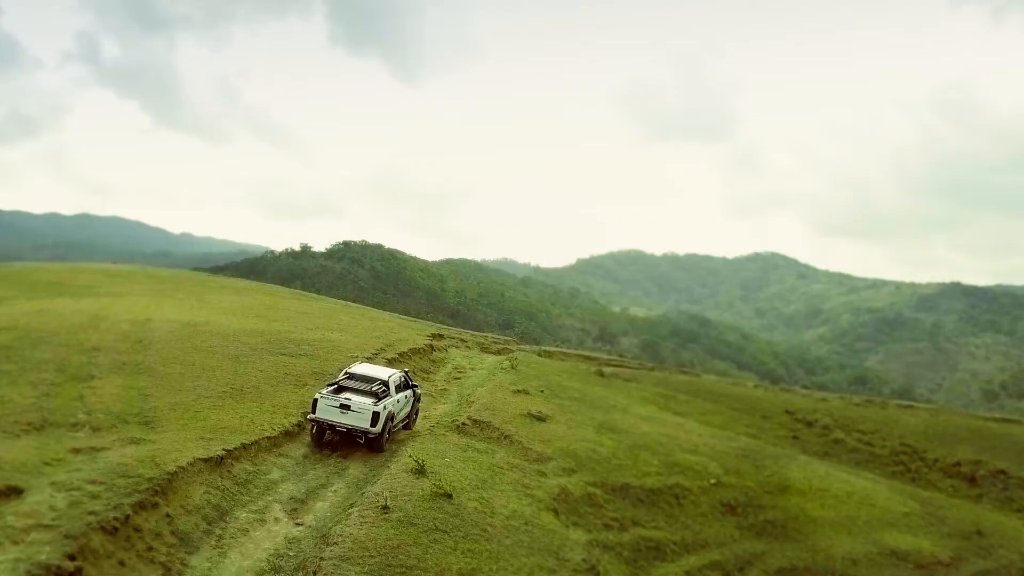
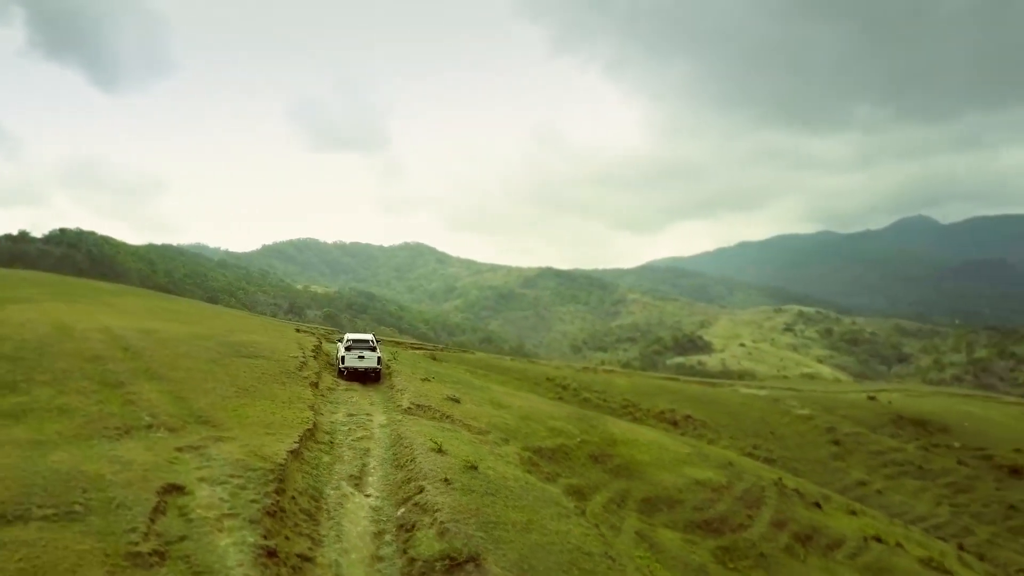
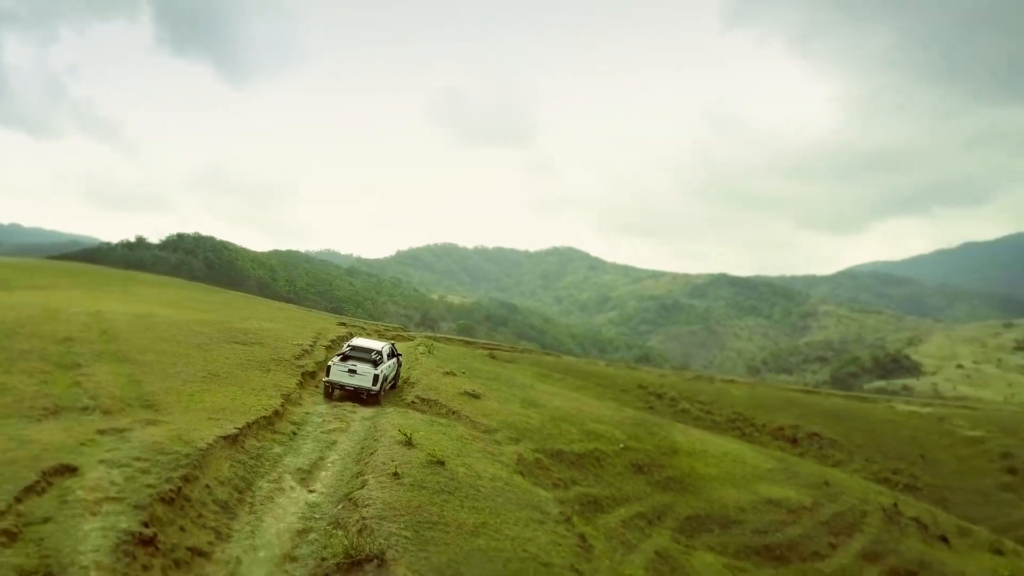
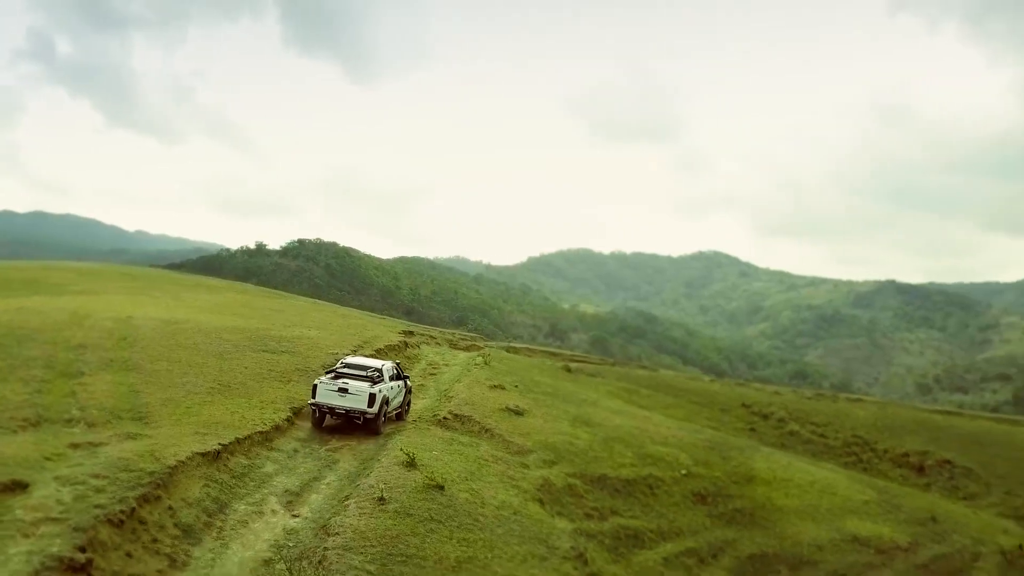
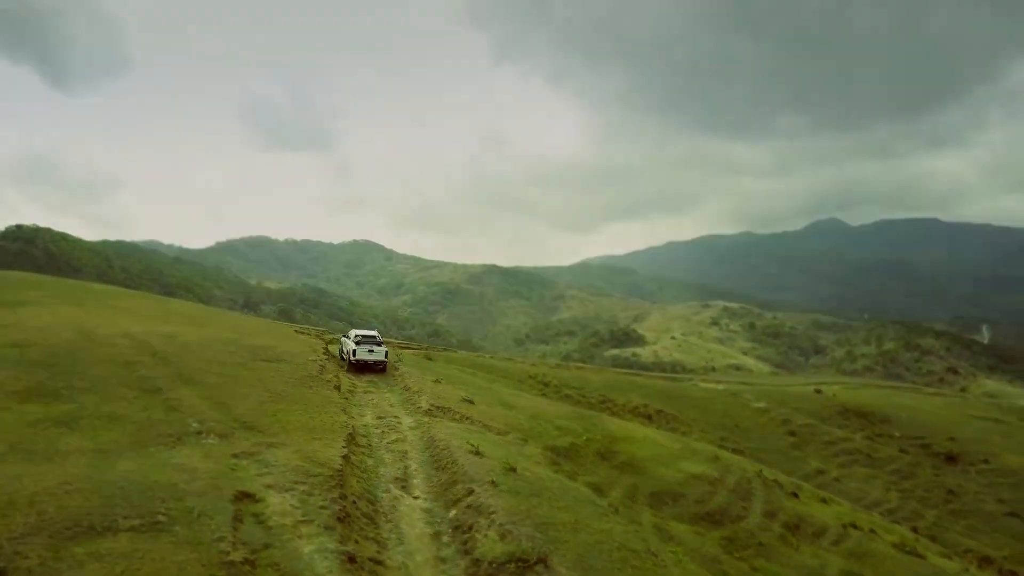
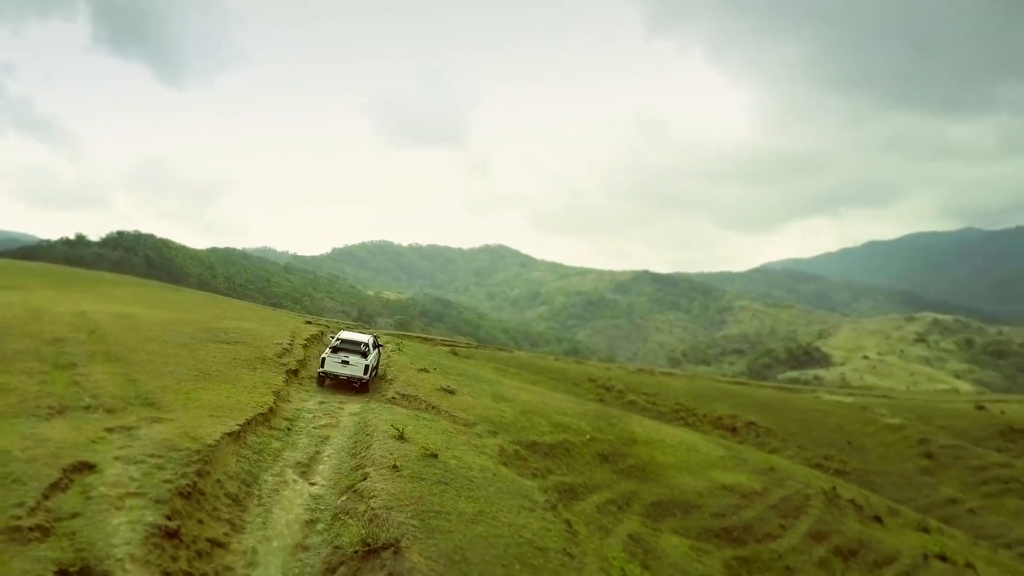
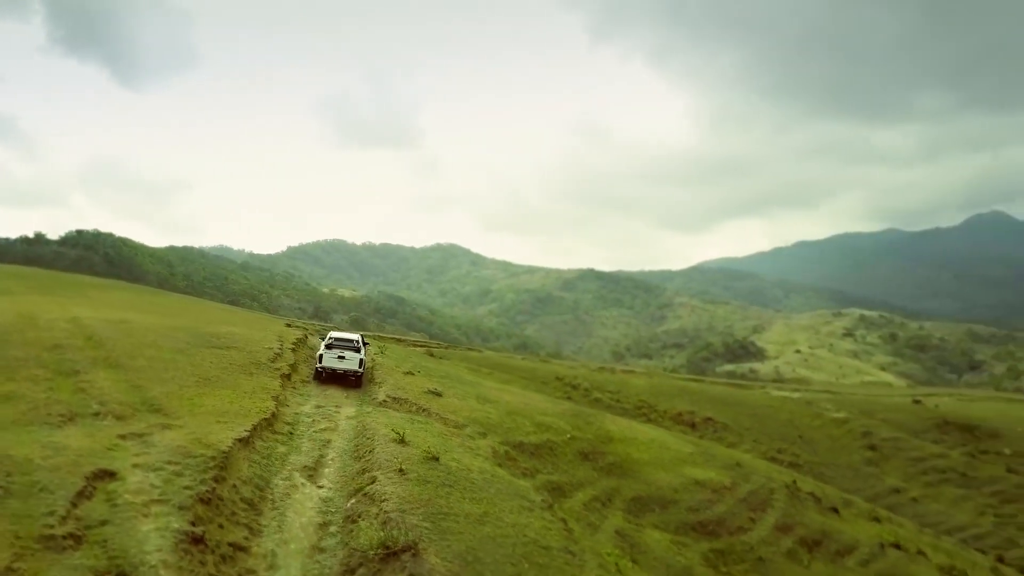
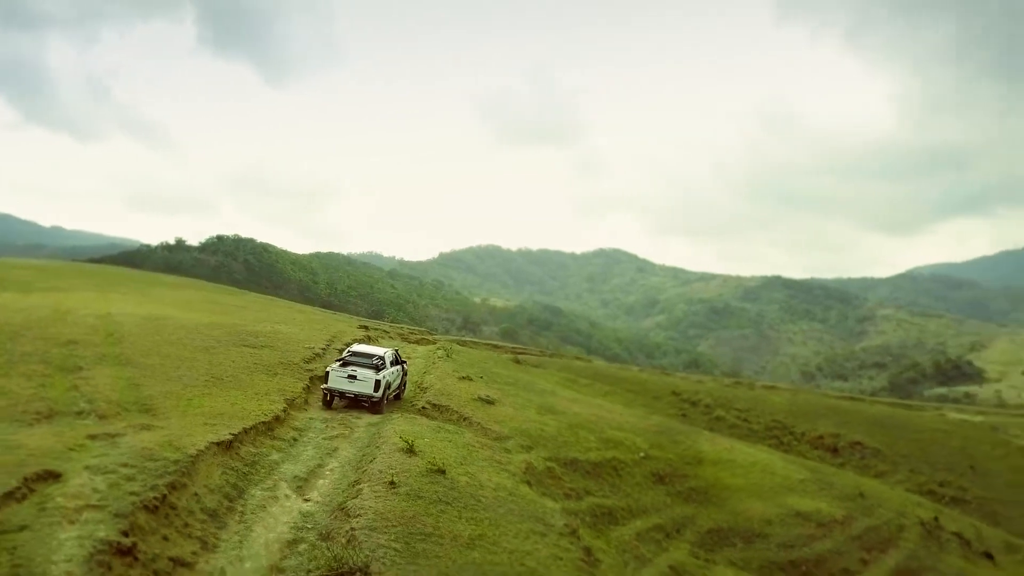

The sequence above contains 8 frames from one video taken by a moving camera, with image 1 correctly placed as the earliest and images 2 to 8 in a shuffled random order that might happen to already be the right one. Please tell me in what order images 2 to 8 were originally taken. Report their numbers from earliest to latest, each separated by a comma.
4, 8, 3, 6, 7, 2, 5
